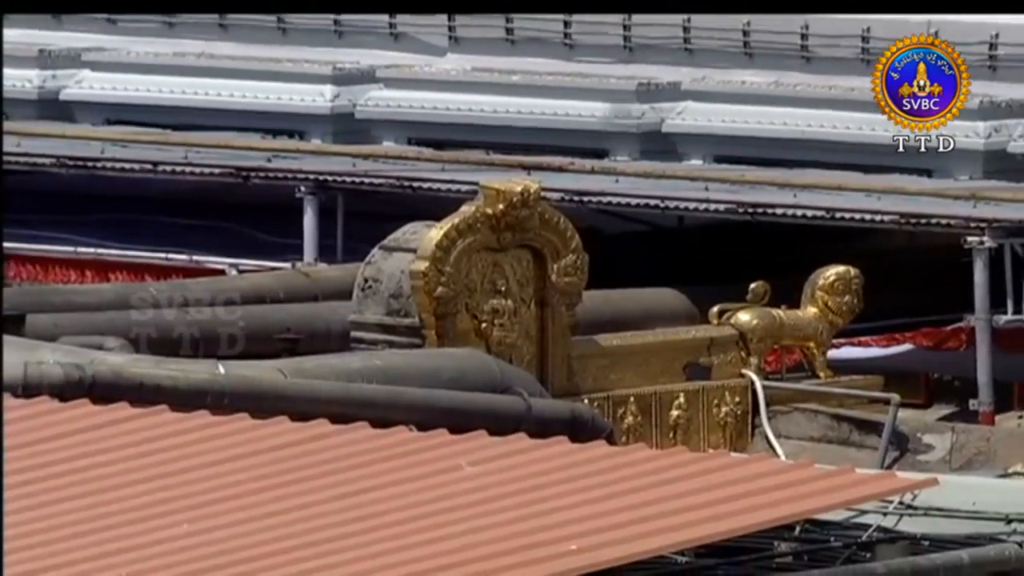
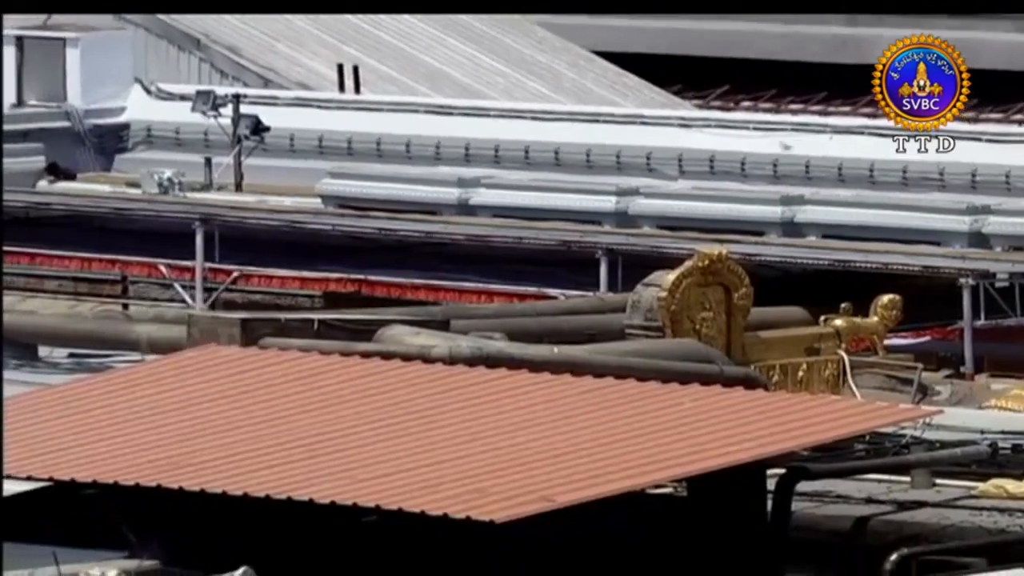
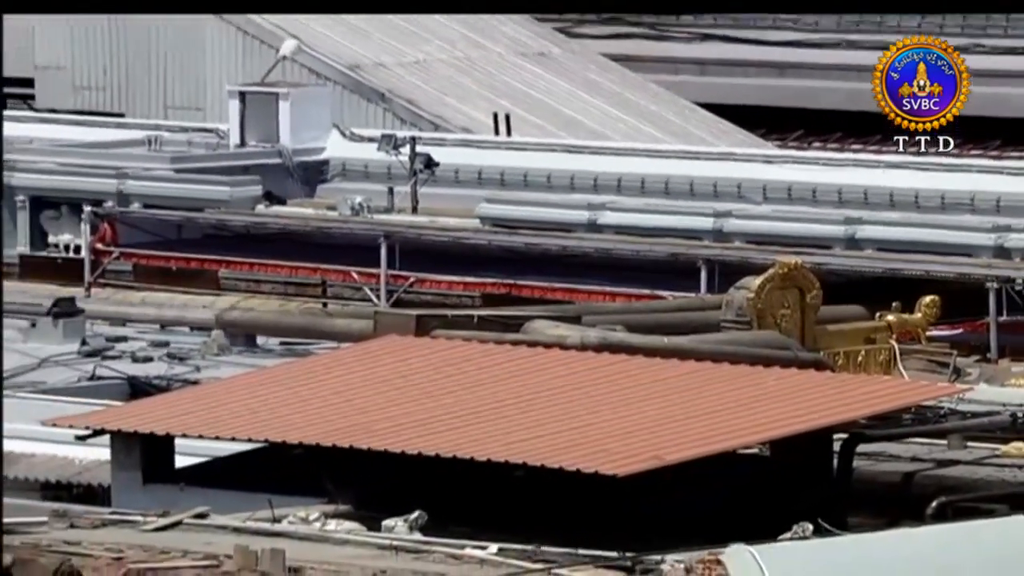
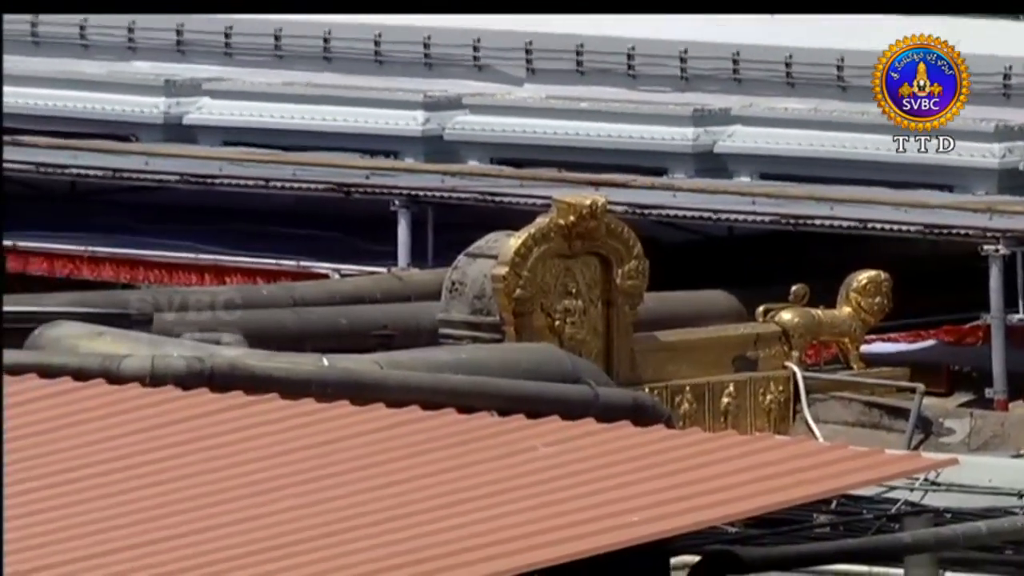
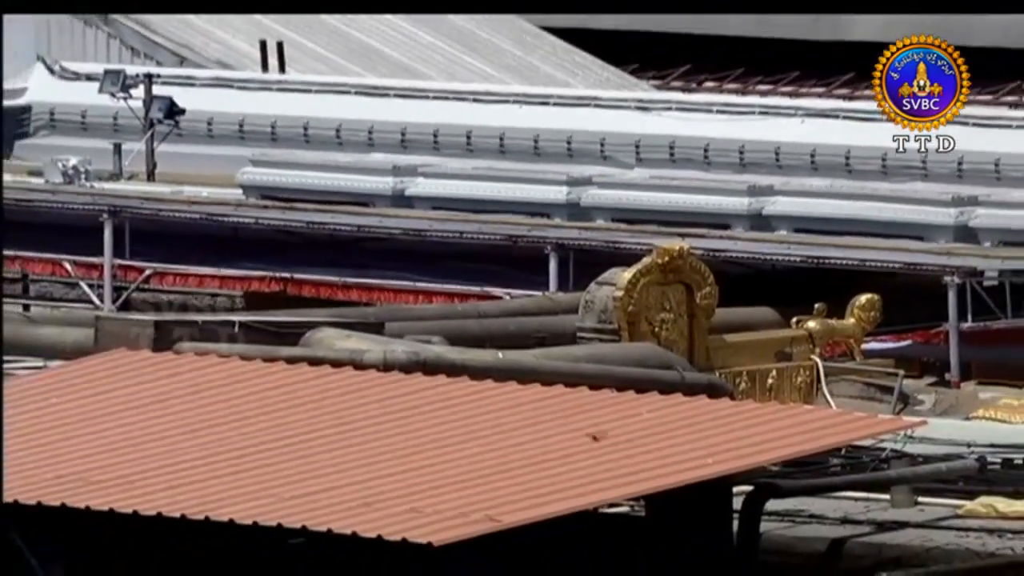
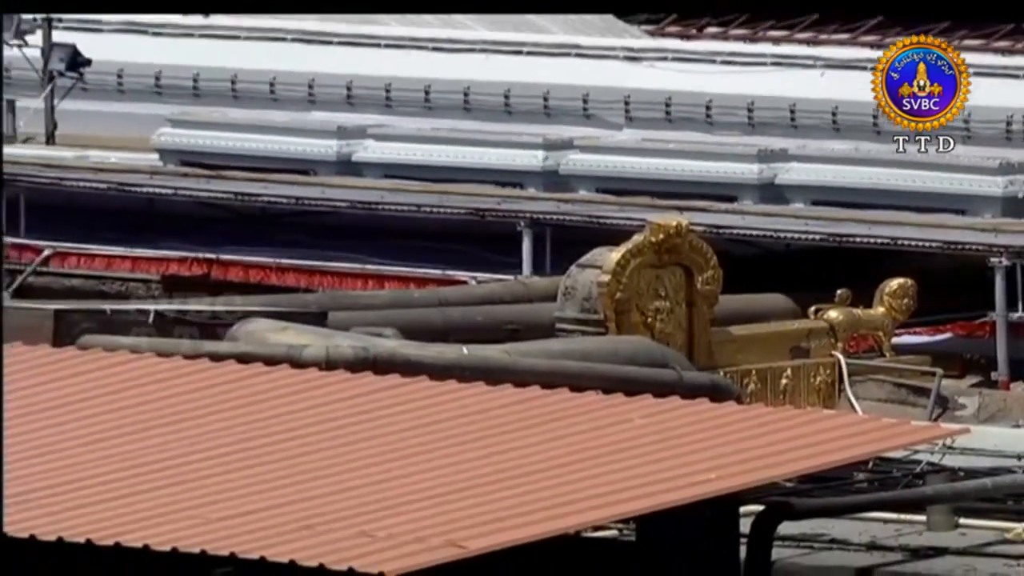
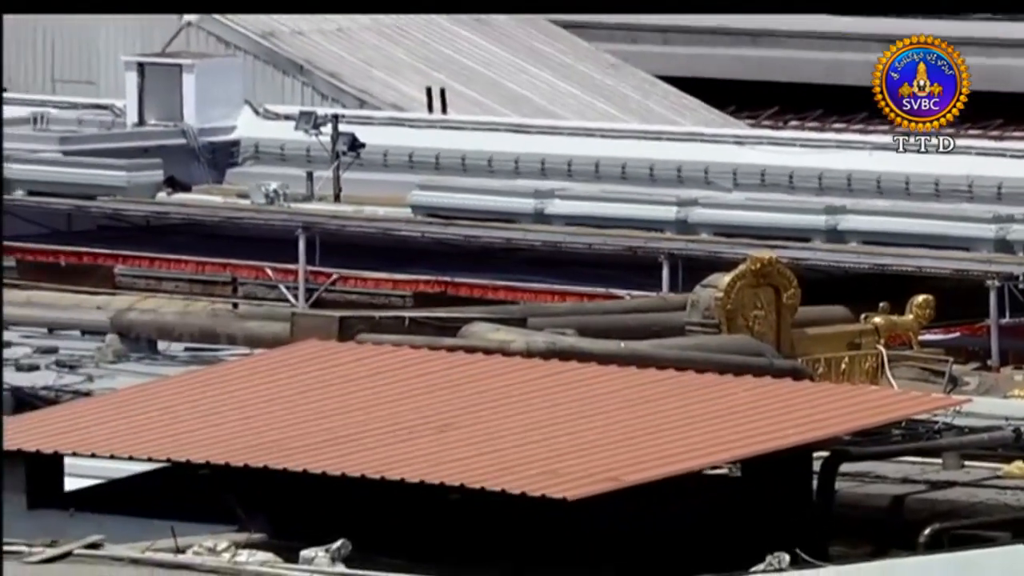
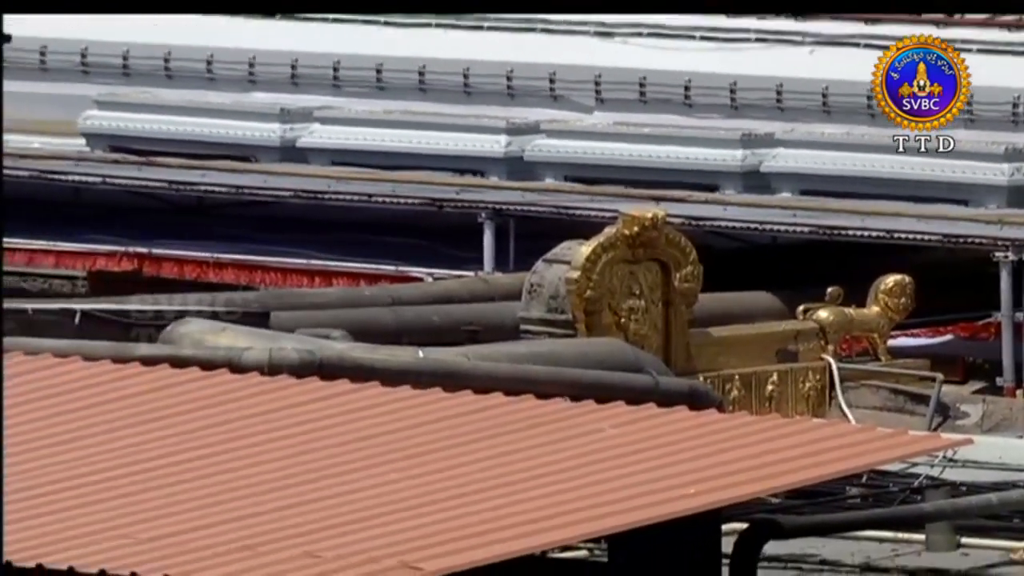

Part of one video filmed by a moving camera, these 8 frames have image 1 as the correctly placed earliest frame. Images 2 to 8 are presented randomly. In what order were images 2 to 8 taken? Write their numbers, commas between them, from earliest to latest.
4, 8, 6, 5, 2, 7, 3
